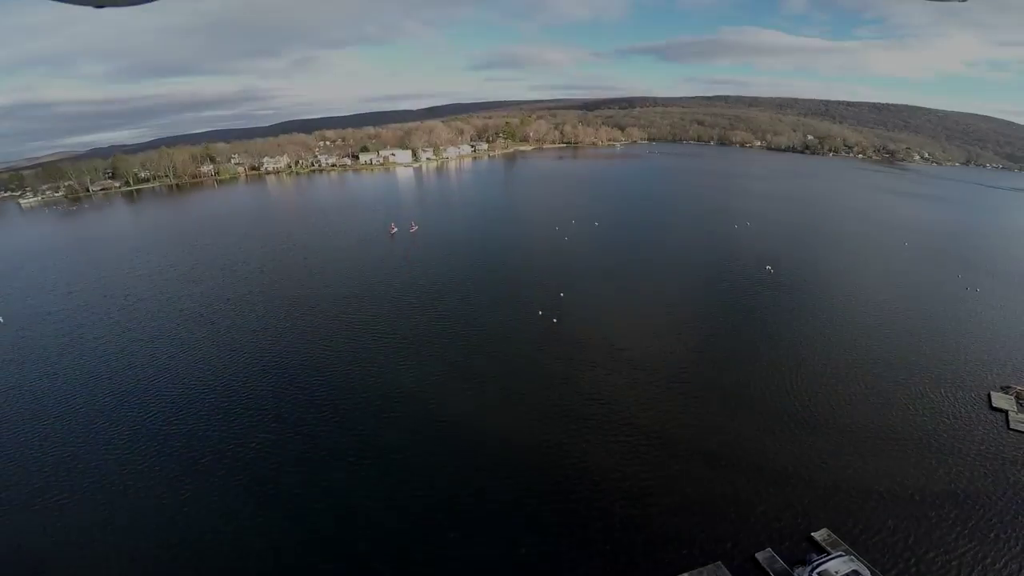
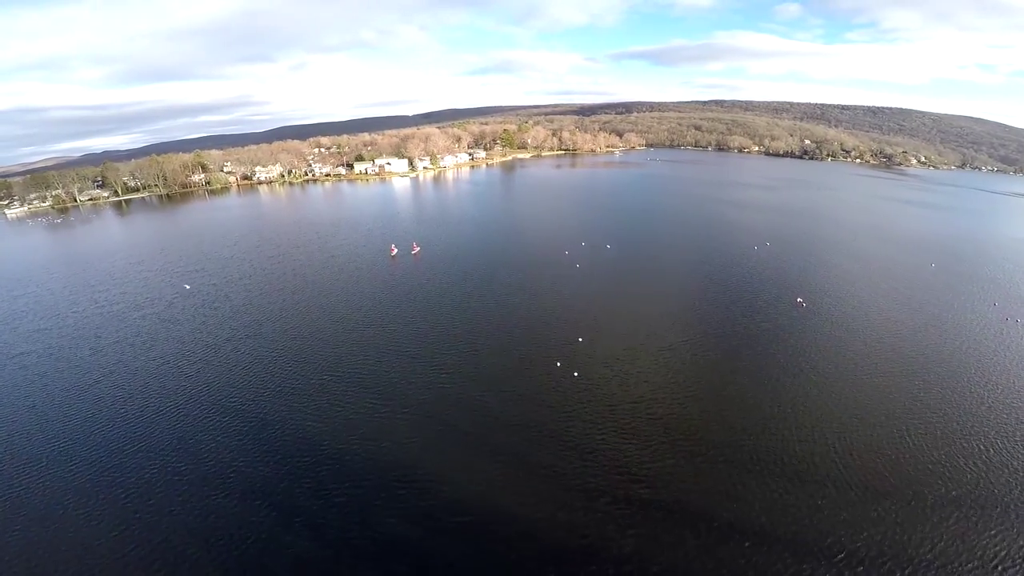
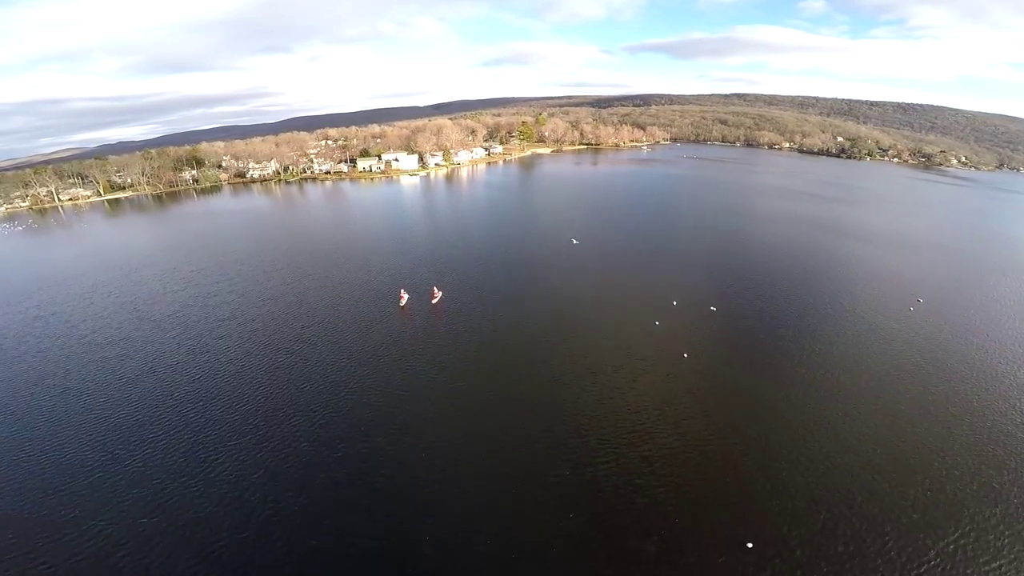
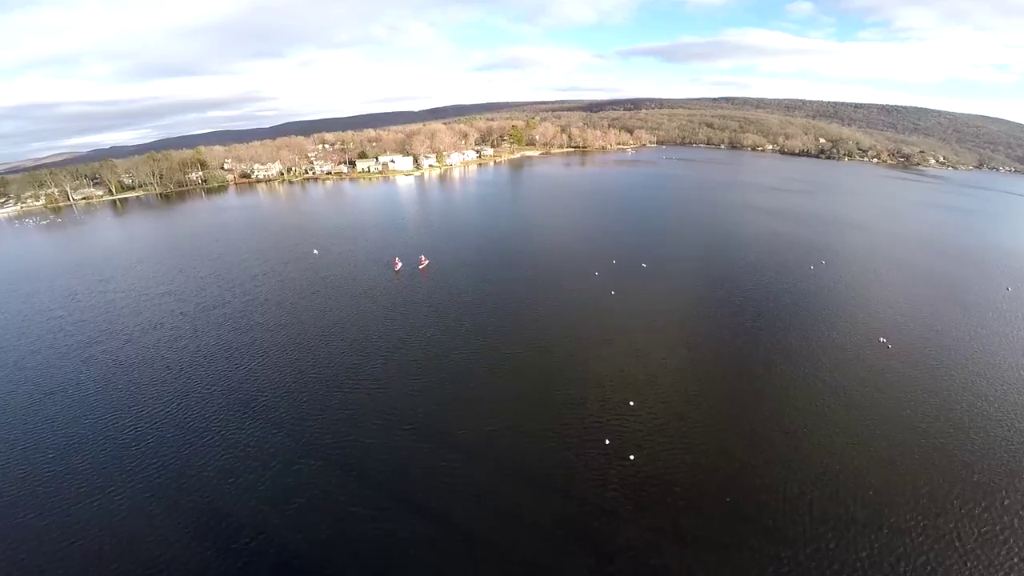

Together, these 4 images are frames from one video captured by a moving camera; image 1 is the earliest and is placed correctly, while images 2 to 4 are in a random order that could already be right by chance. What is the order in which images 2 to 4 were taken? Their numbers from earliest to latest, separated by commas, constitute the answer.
2, 4, 3
